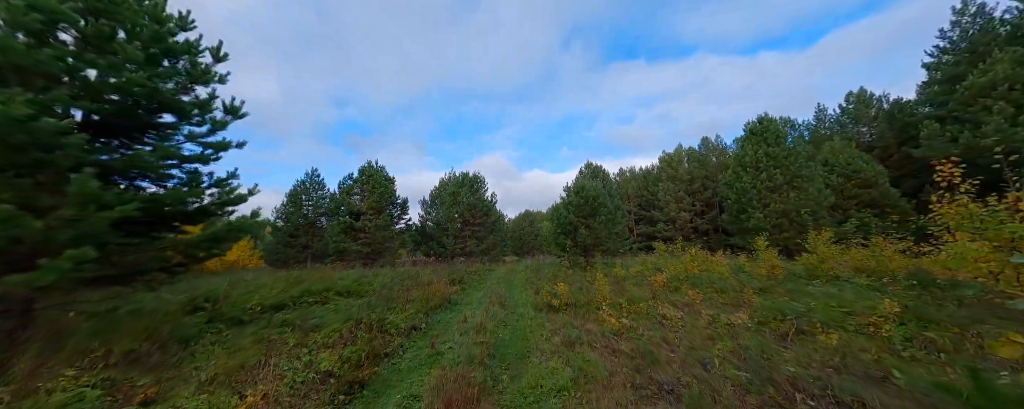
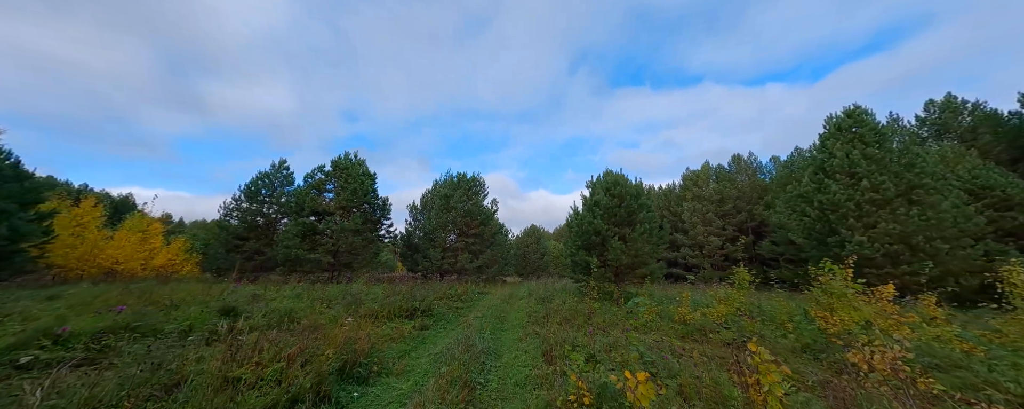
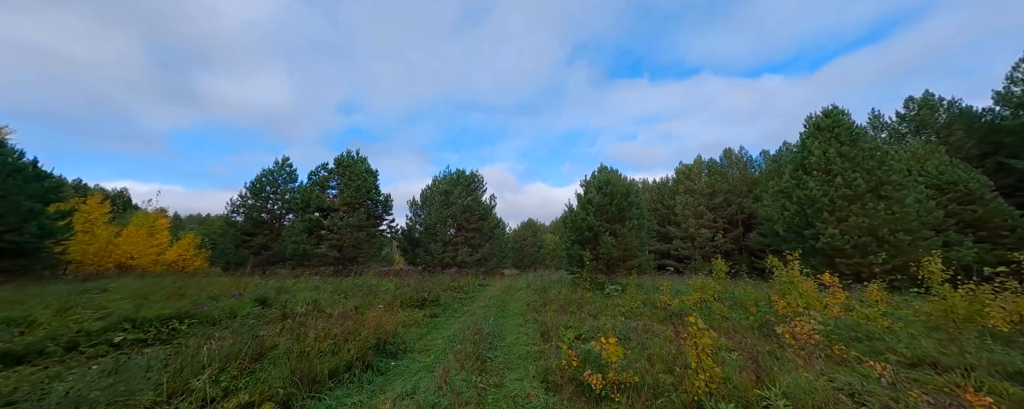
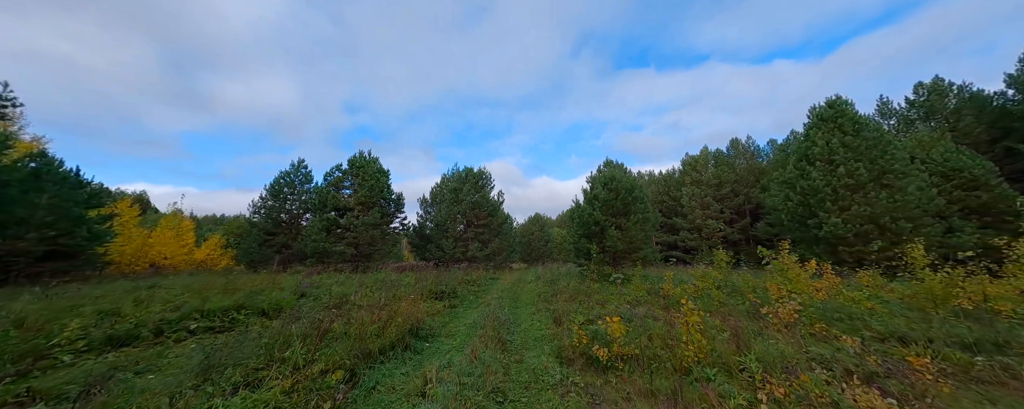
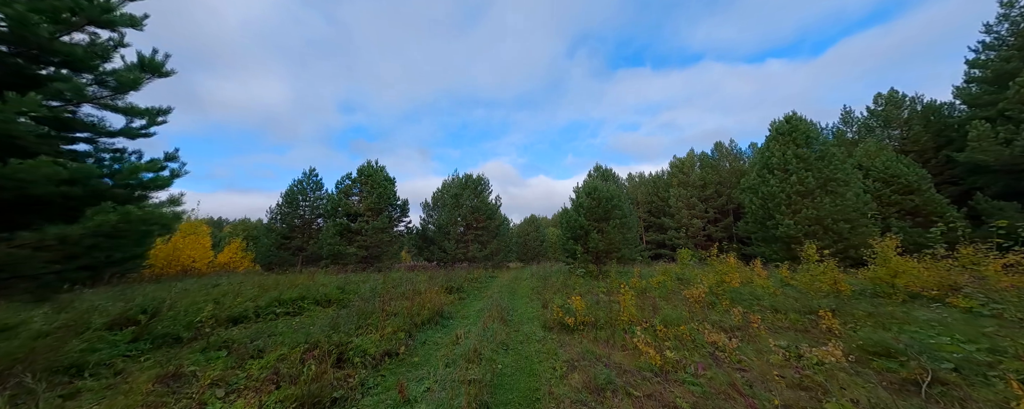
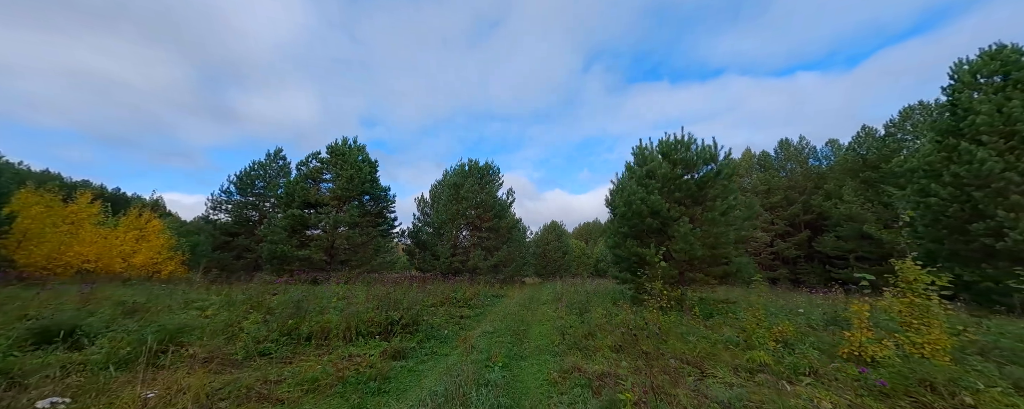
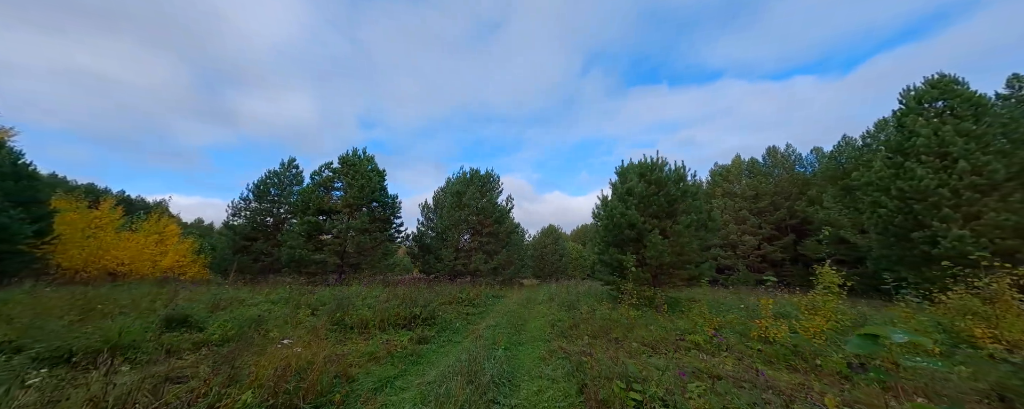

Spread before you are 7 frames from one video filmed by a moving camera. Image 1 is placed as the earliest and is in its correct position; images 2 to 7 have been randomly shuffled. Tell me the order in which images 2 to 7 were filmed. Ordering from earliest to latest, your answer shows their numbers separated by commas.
5, 4, 3, 2, 7, 6
